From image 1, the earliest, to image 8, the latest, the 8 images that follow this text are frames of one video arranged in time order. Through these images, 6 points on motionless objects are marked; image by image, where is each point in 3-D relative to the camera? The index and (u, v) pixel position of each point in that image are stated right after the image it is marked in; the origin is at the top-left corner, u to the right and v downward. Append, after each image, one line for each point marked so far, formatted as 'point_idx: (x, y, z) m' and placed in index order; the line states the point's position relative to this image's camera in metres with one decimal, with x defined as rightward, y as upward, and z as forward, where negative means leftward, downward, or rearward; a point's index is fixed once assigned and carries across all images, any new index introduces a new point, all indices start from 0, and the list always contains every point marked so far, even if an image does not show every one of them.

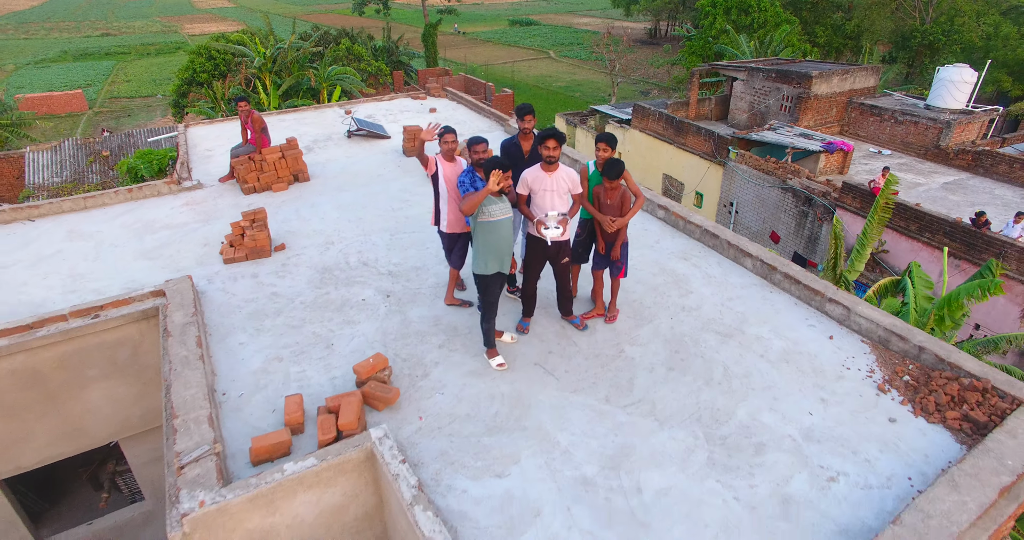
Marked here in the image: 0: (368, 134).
0: (-3.3, +3.1, +9.4) m
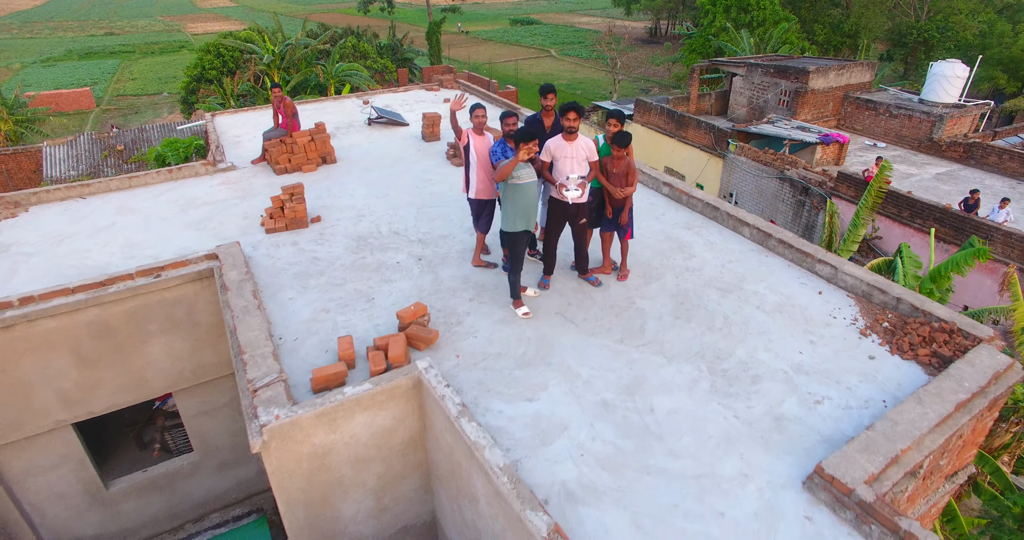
0: (-3.0, +3.6, +10.0) m
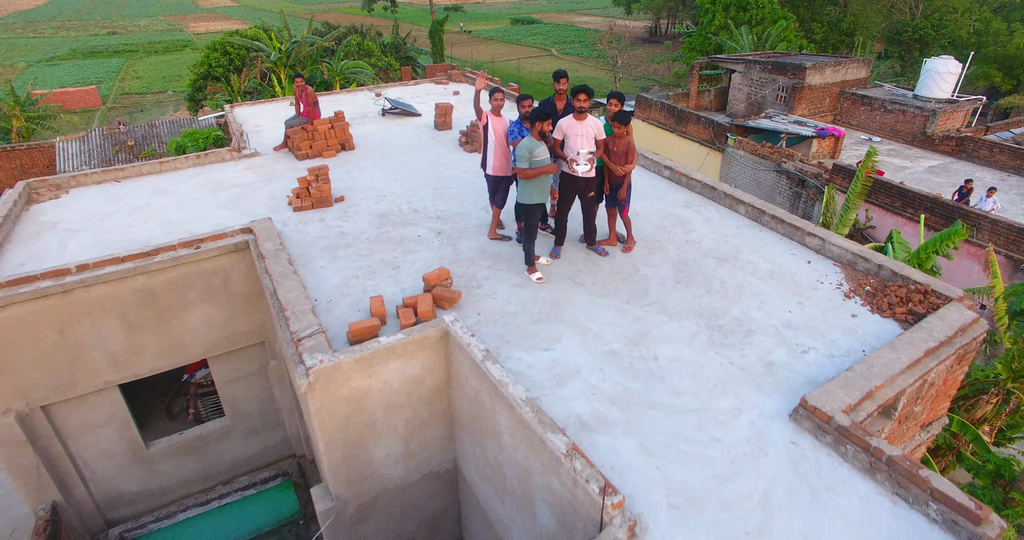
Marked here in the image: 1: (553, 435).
0: (-2.8, +4.0, +10.4) m
1: (+0.4, -1.4, +3.5) m
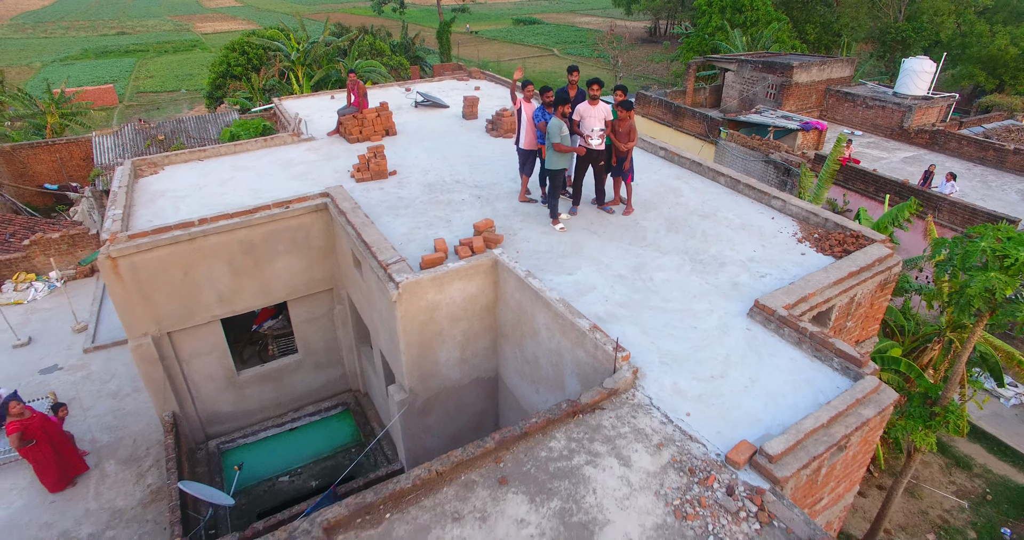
0: (-2.3, +4.8, +12.0) m
1: (+0.8, -0.6, +5.1) m
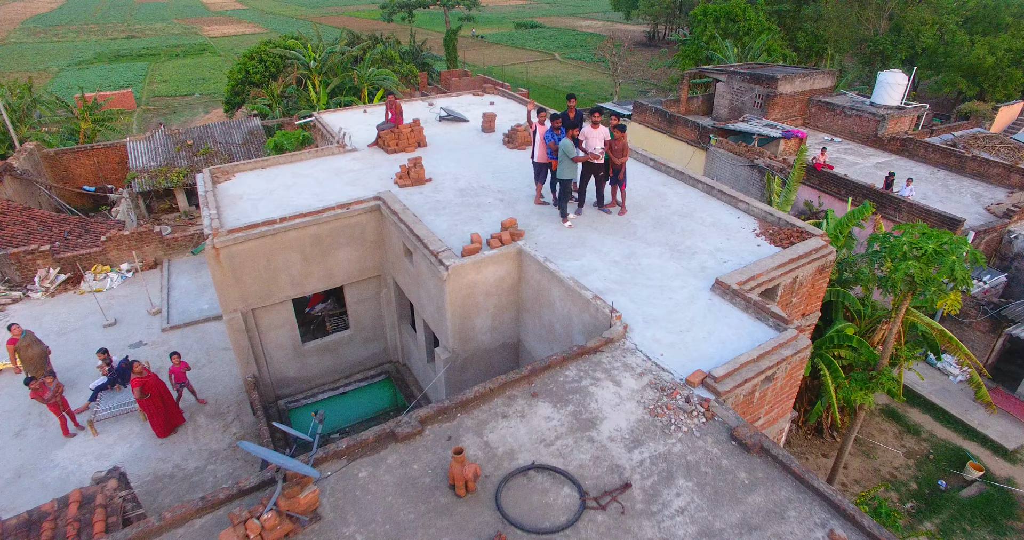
0: (-1.9, +5.1, +13.8) m
1: (+1.2, -0.4, +6.9) m
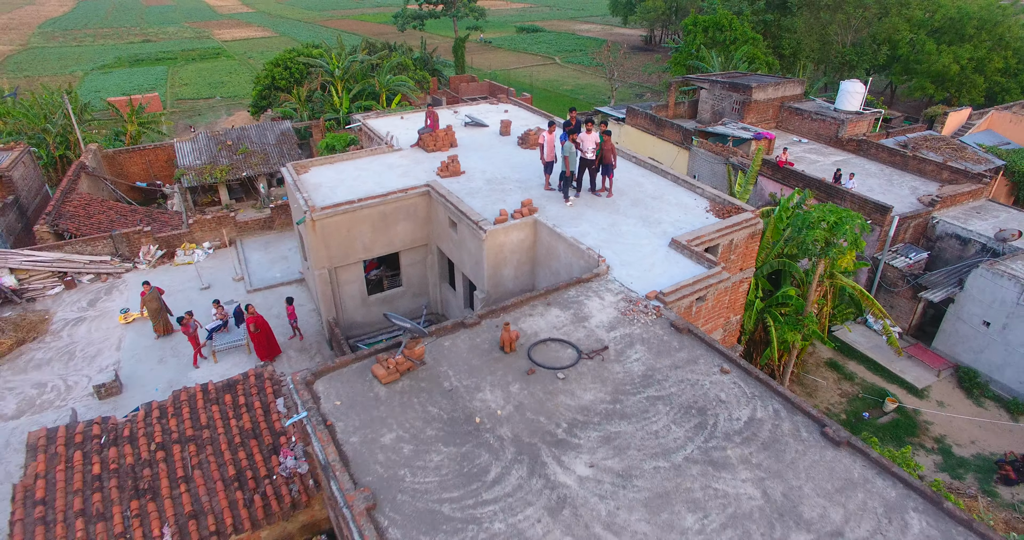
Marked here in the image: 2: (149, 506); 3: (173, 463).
0: (-1.5, +6.0, +17.0) m
1: (+1.7, +0.6, +10.1) m
2: (-6.7, -4.3, +7.6) m
3: (-6.6, -3.7, +8.1) m
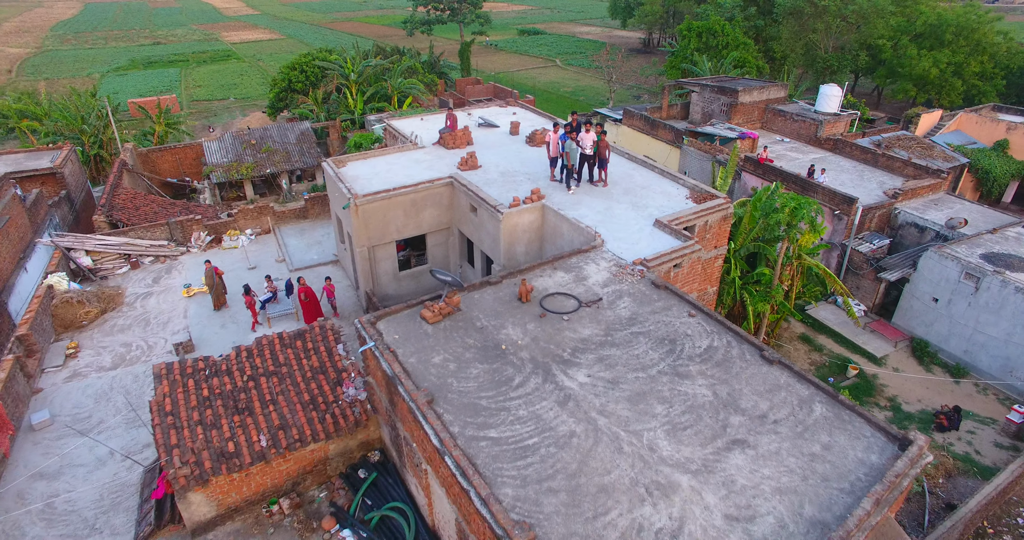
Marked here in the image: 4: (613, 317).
0: (-1.1, +6.8, +19.2) m
1: (+2.1, +1.4, +12.3) m
2: (-6.3, -3.5, +9.8) m
3: (-6.2, -3.0, +10.3) m
4: (+2.4, -1.1, +9.6) m
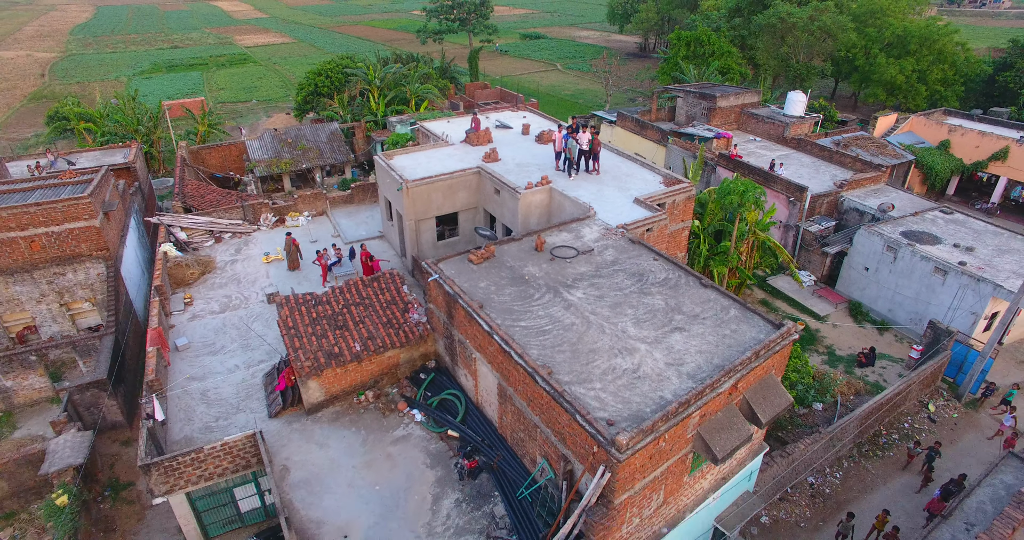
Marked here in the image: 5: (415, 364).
0: (-0.5, +8.2, +23.5) m
1: (+2.7, +2.7, +16.5) m
2: (-5.7, -2.1, +14.0) m
3: (-5.6, -1.6, +14.5) m
4: (+3.0, +0.3, +13.8) m
5: (-3.5, -3.4, +14.8) m
